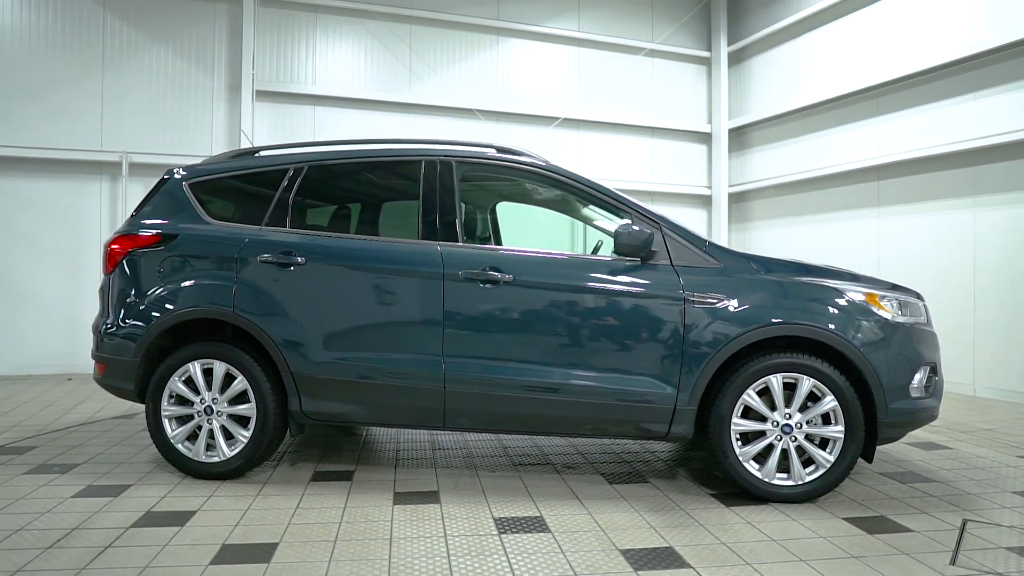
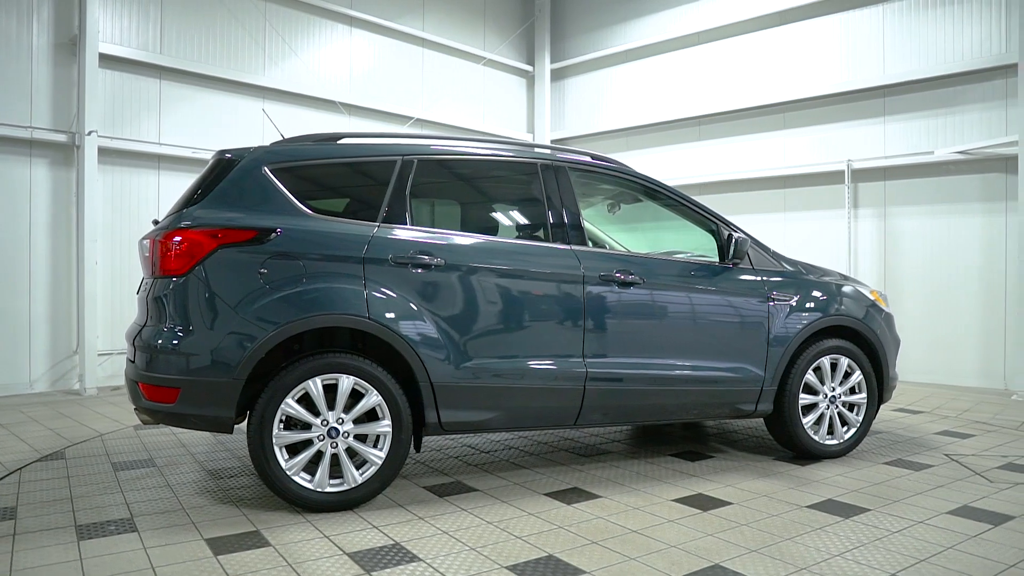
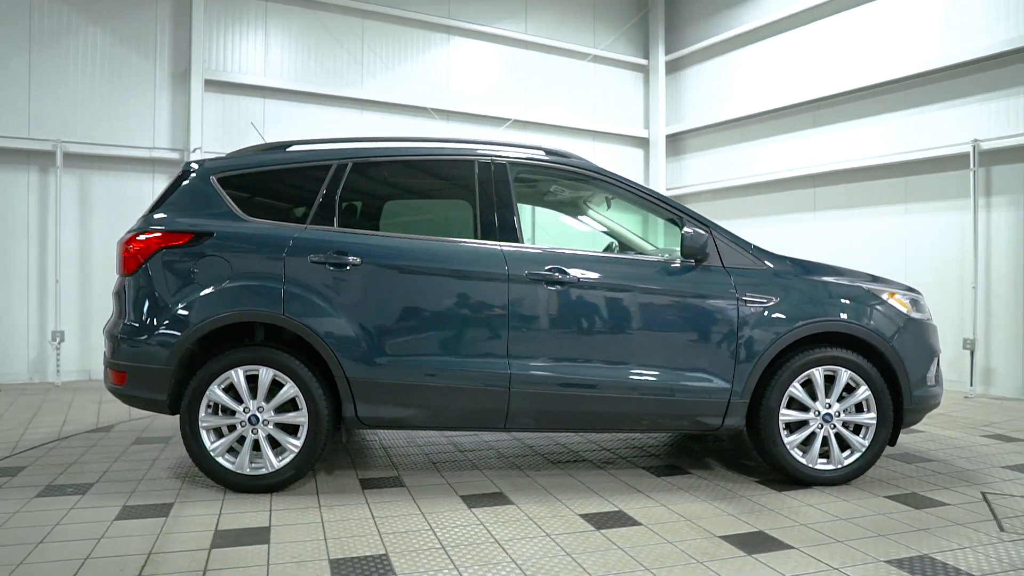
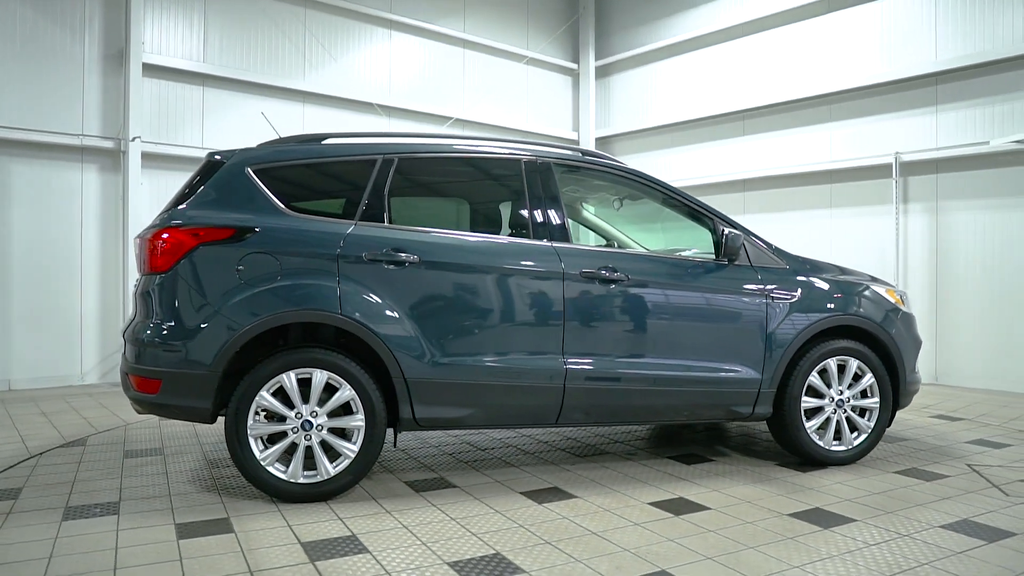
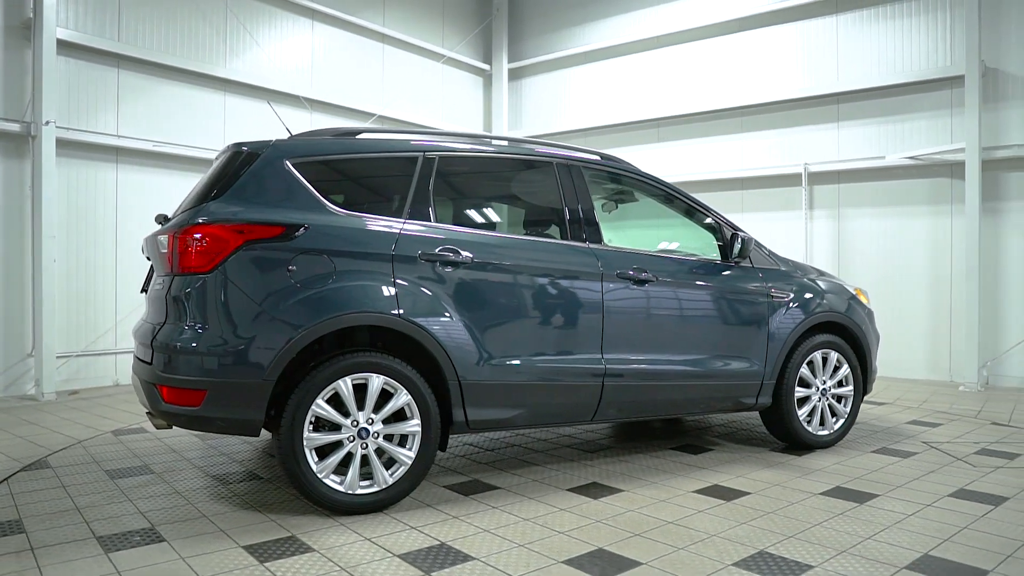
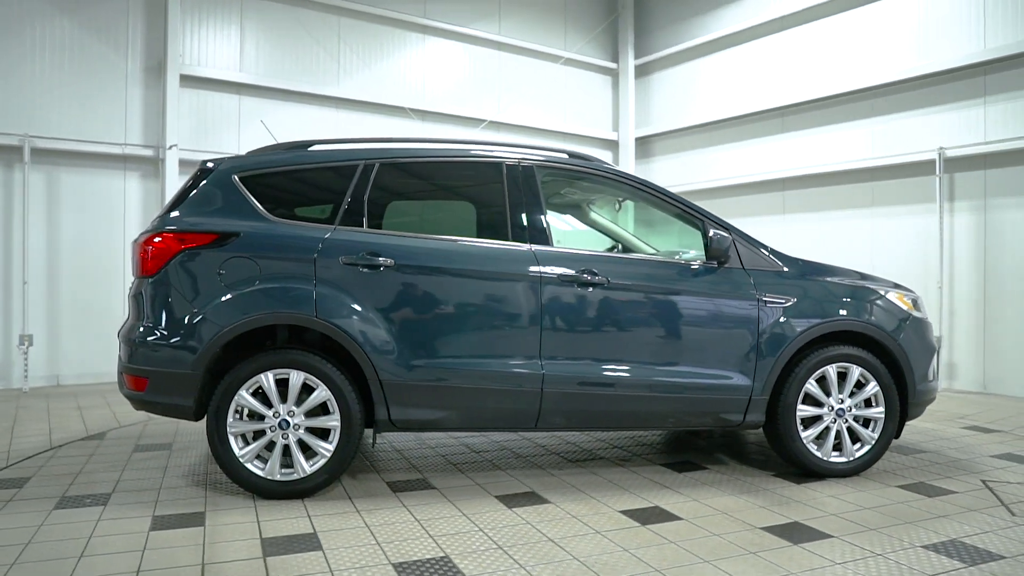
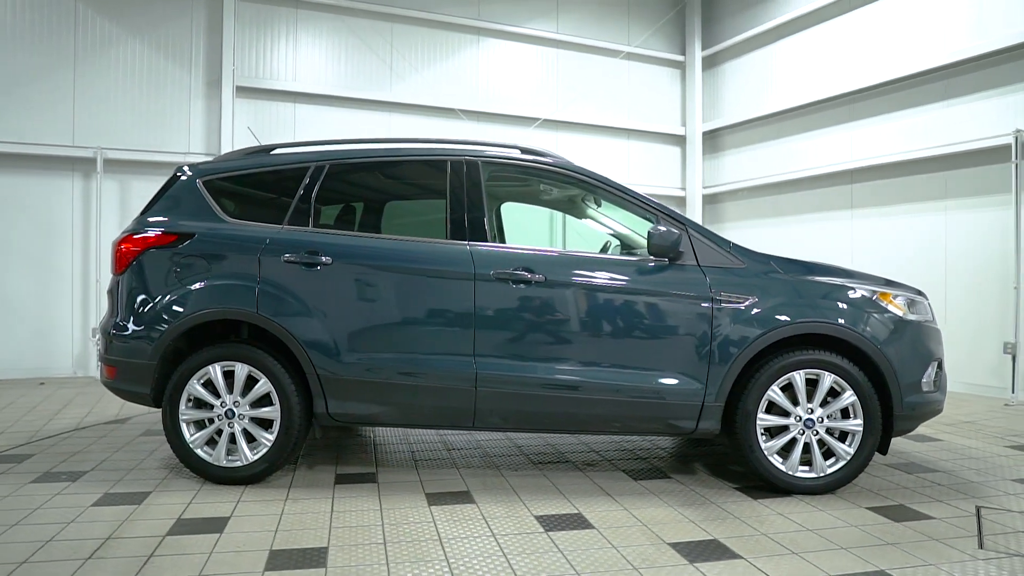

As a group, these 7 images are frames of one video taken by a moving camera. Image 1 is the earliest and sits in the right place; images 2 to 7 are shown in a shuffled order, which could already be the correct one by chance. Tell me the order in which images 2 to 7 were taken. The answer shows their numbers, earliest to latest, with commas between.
7, 3, 6, 4, 2, 5
